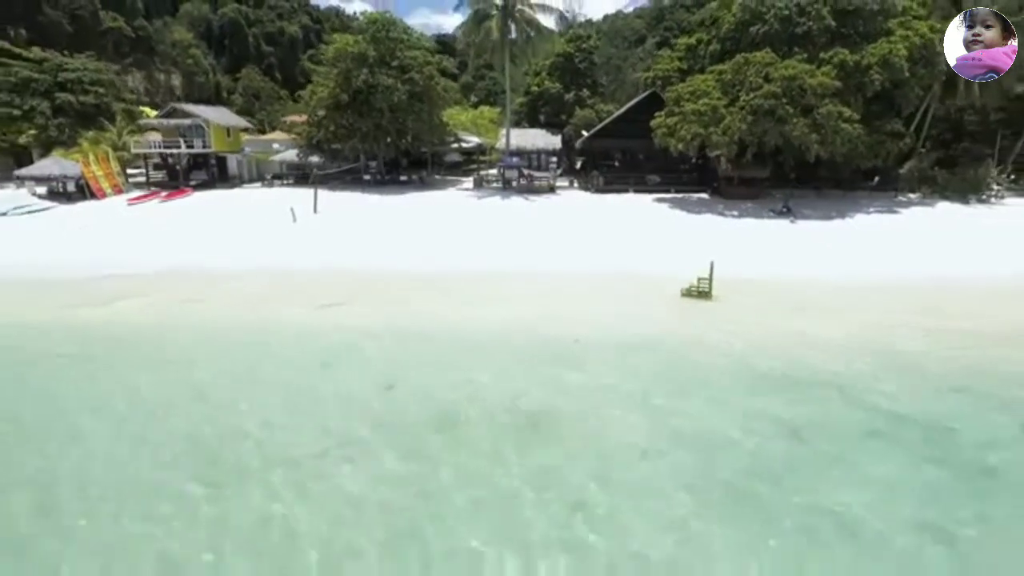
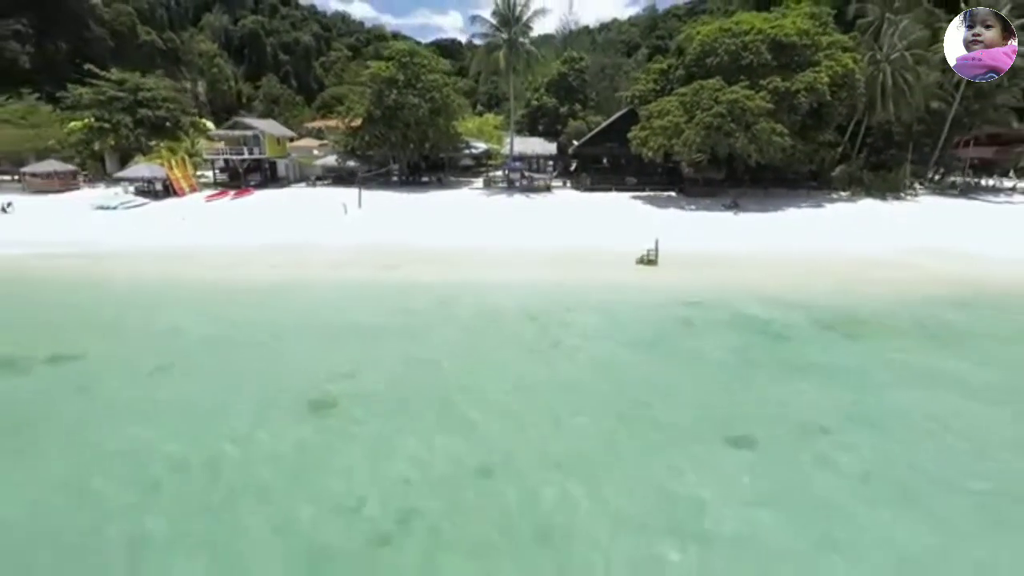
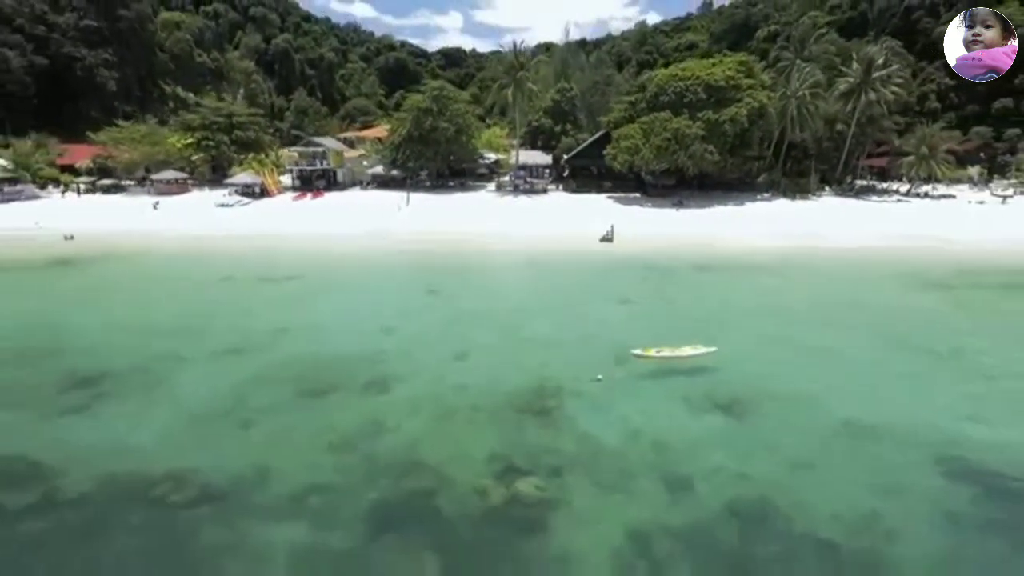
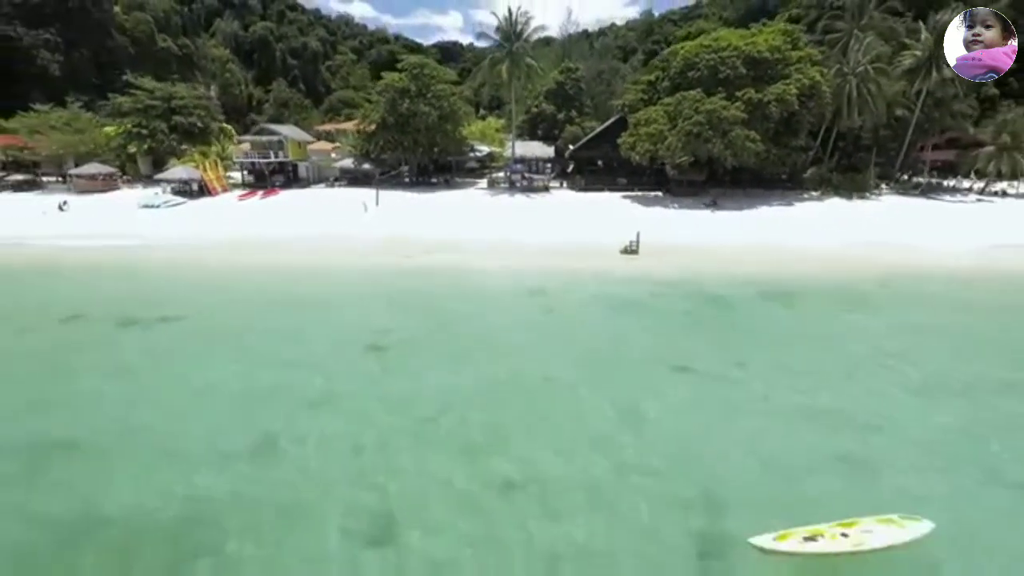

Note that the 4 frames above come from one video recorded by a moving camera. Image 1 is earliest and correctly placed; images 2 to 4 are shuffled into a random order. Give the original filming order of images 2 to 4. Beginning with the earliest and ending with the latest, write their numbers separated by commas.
2, 4, 3
